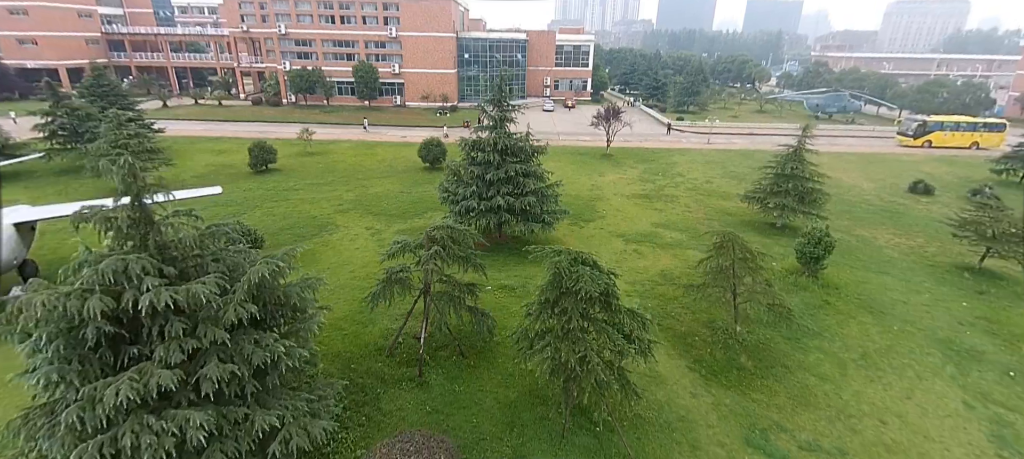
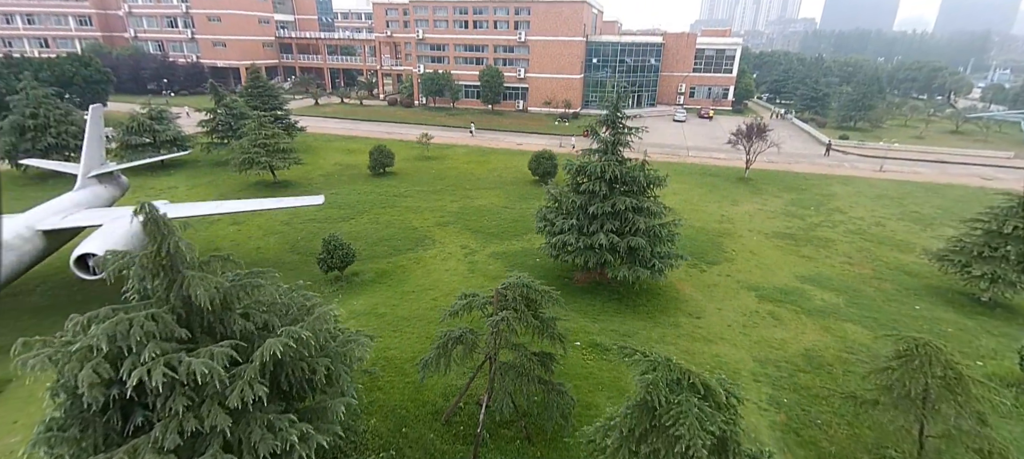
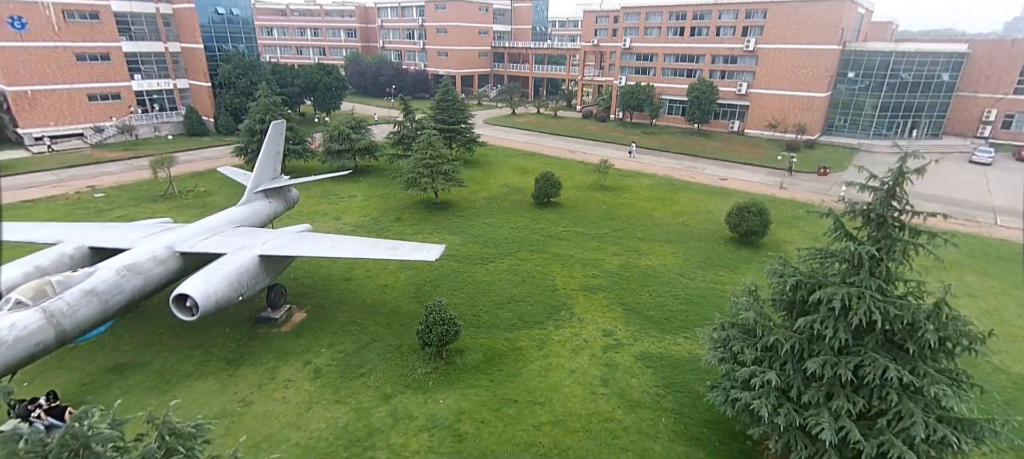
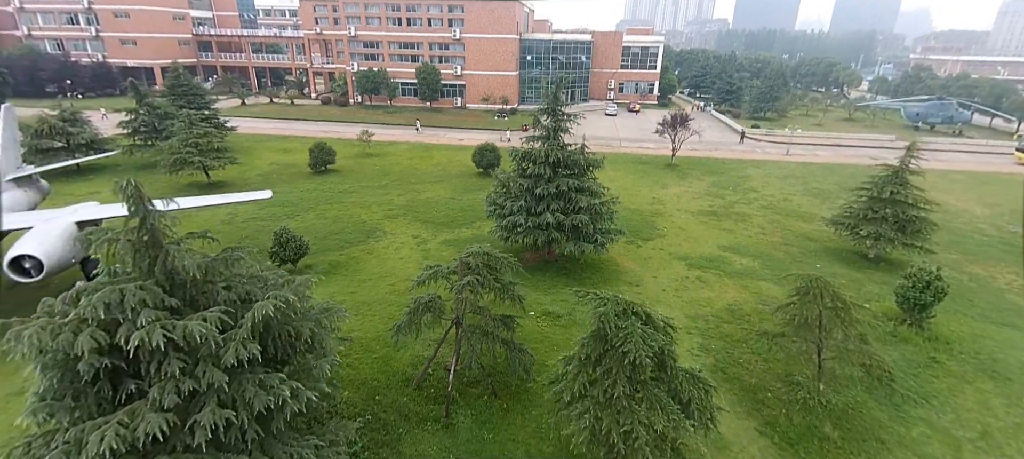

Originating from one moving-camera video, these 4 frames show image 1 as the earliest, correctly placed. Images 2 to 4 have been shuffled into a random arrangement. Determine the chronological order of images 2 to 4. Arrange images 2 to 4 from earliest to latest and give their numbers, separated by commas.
4, 2, 3
